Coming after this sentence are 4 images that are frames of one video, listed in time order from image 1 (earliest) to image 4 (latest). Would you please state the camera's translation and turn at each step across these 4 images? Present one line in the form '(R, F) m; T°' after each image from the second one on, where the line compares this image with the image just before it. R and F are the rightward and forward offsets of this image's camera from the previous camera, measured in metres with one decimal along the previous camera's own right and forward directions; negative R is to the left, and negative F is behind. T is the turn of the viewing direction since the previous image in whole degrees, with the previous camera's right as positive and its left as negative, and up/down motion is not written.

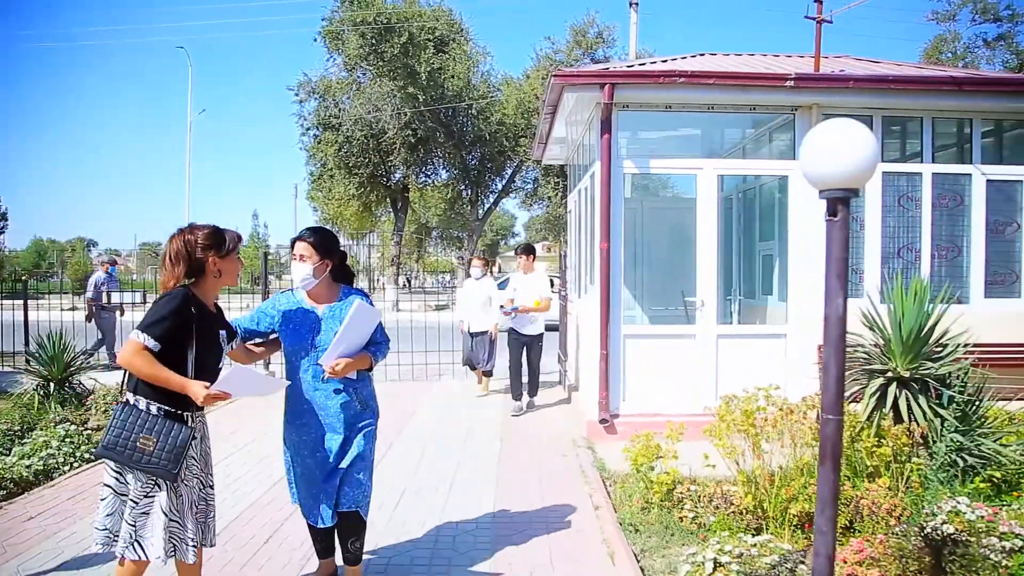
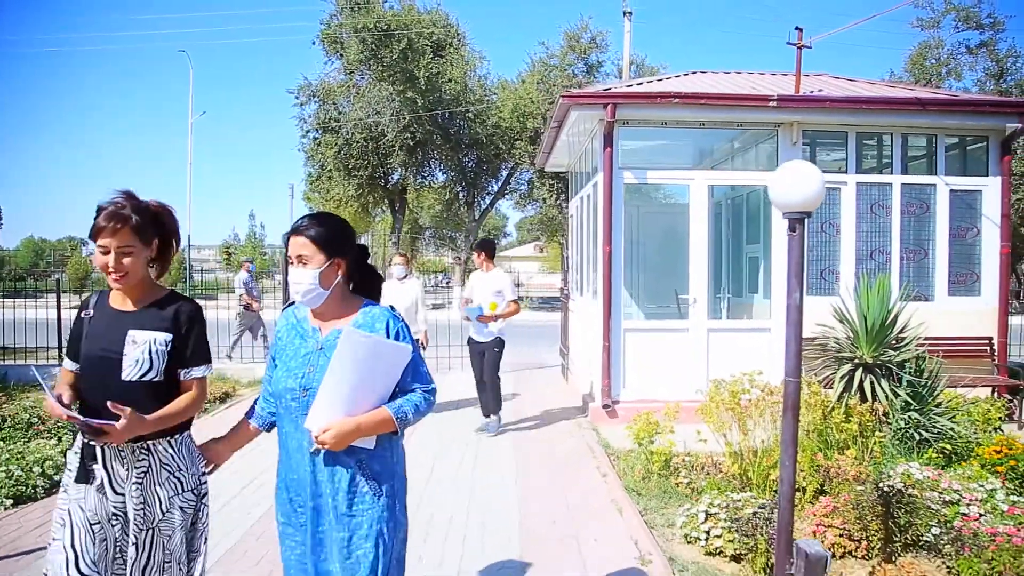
(-0.2, -0.7) m; +1°
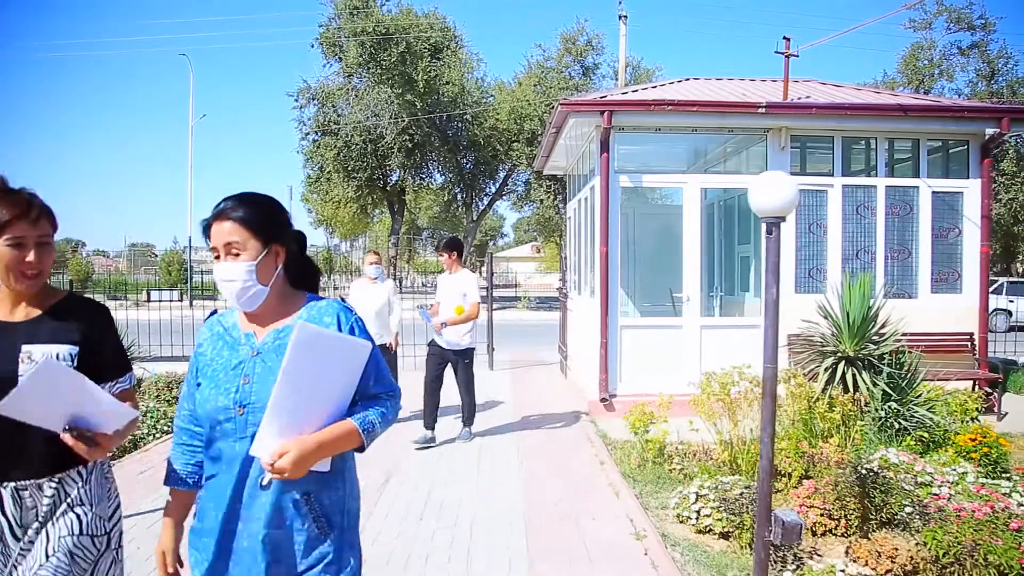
(0.0, -0.3) m; 0°
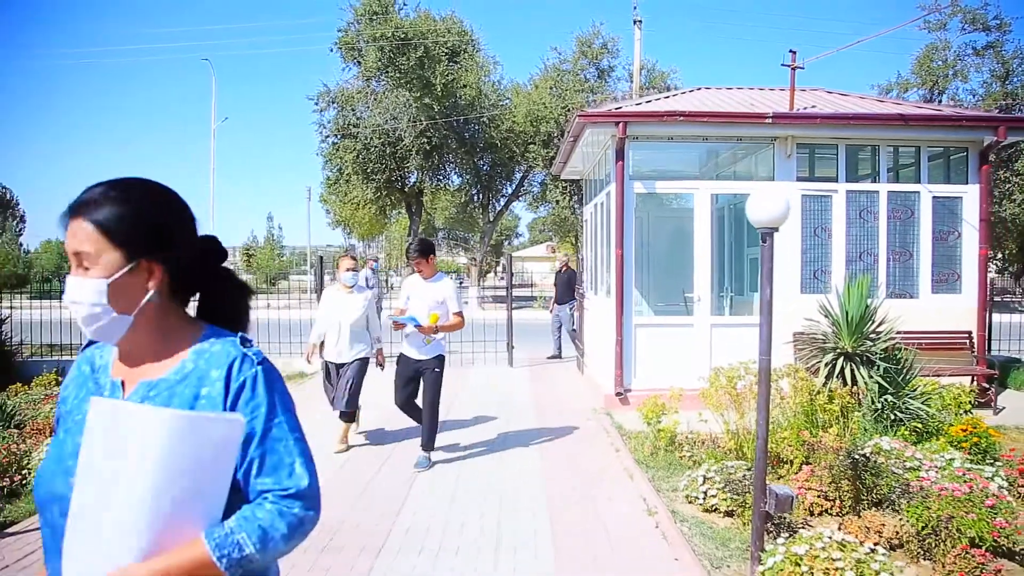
(-0.1, -0.5) m; -1°
